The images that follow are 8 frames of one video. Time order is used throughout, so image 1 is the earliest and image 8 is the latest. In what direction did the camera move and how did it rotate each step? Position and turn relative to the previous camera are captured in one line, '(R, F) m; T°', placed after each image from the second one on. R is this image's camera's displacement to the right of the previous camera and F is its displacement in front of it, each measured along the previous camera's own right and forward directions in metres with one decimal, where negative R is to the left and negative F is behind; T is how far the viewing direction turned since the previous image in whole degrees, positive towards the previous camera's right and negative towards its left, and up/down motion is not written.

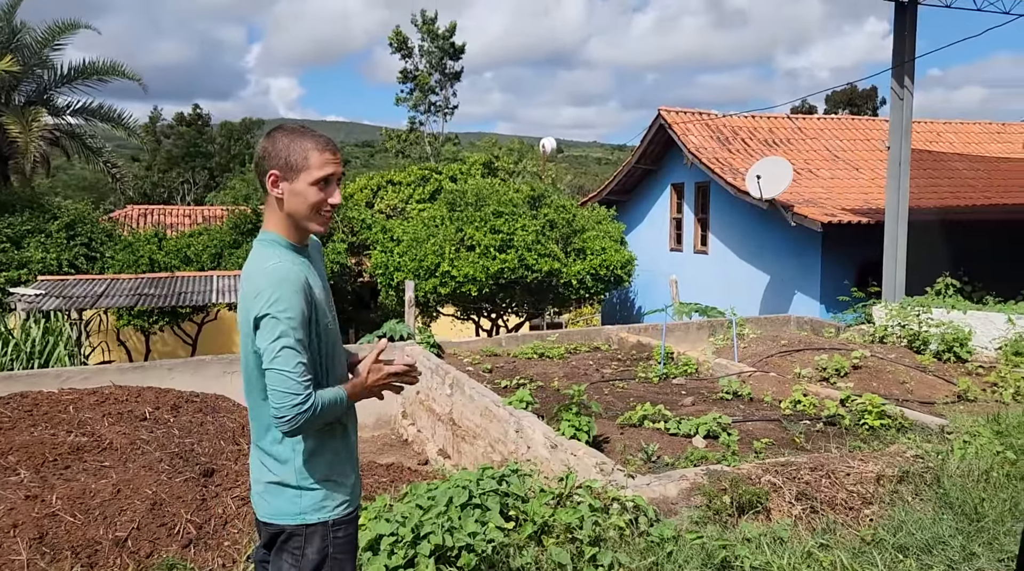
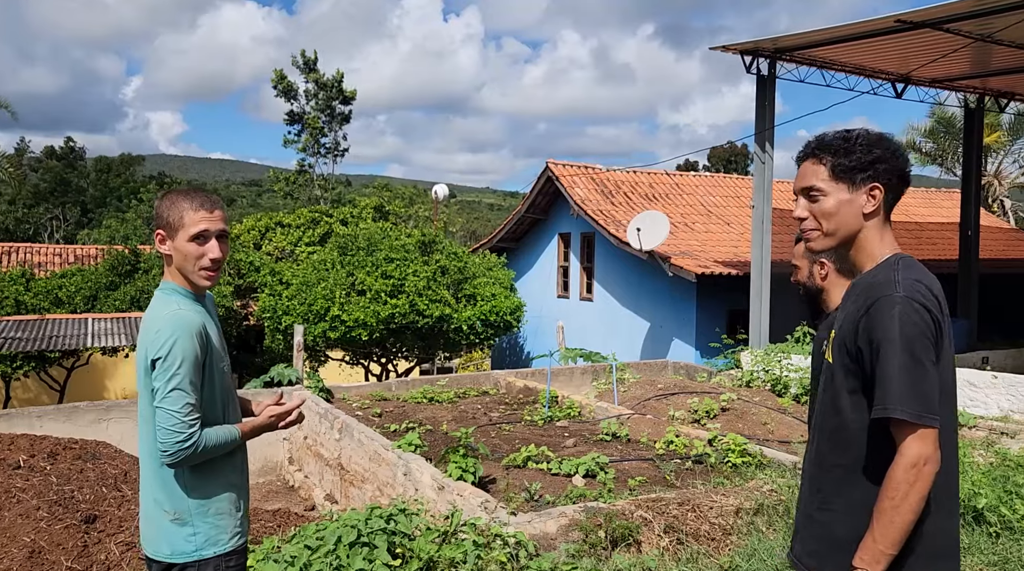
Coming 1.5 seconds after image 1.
(0.0, -0.3) m; +7°
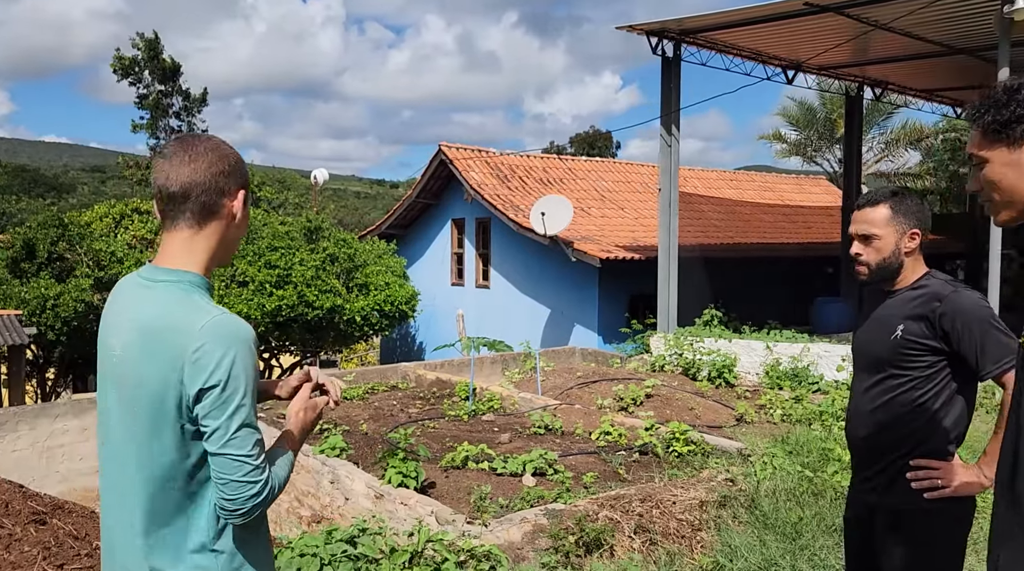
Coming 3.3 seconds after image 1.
(-0.5, +0.5) m; +9°
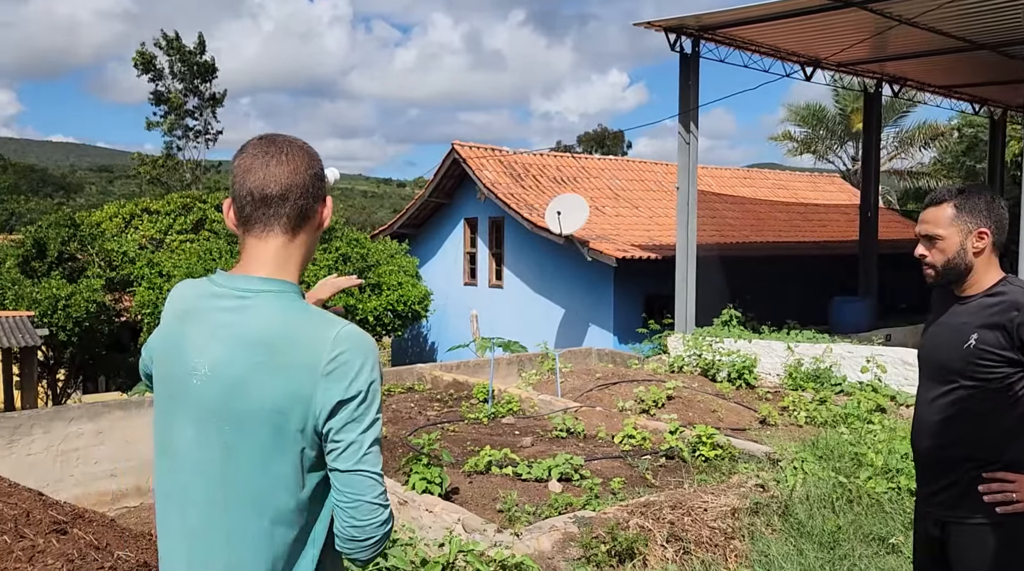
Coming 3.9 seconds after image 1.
(-0.1, +0.1) m; 0°
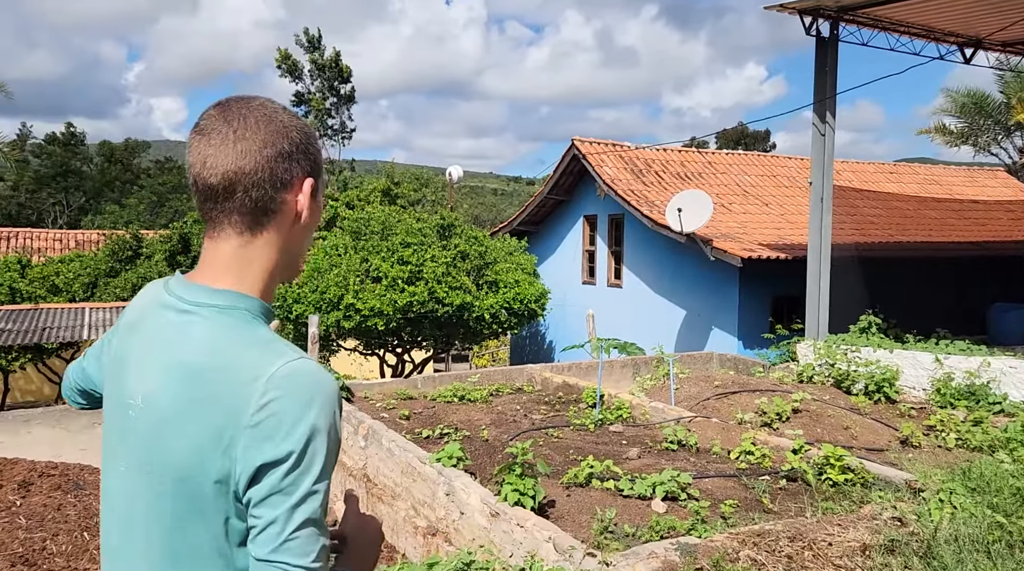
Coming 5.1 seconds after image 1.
(+0.1, +0.4) m; -9°
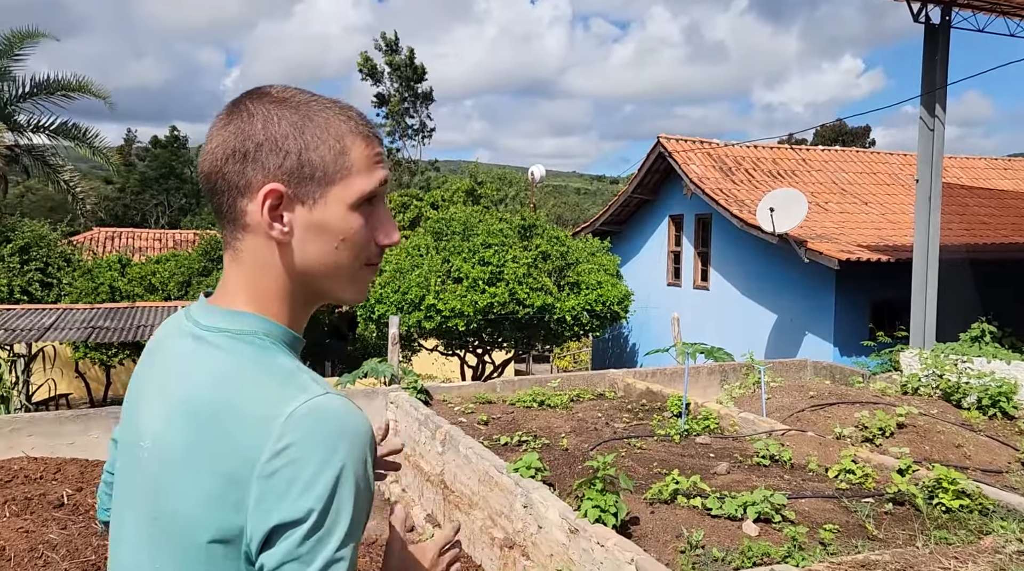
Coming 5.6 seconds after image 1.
(0.0, +0.2) m; -6°
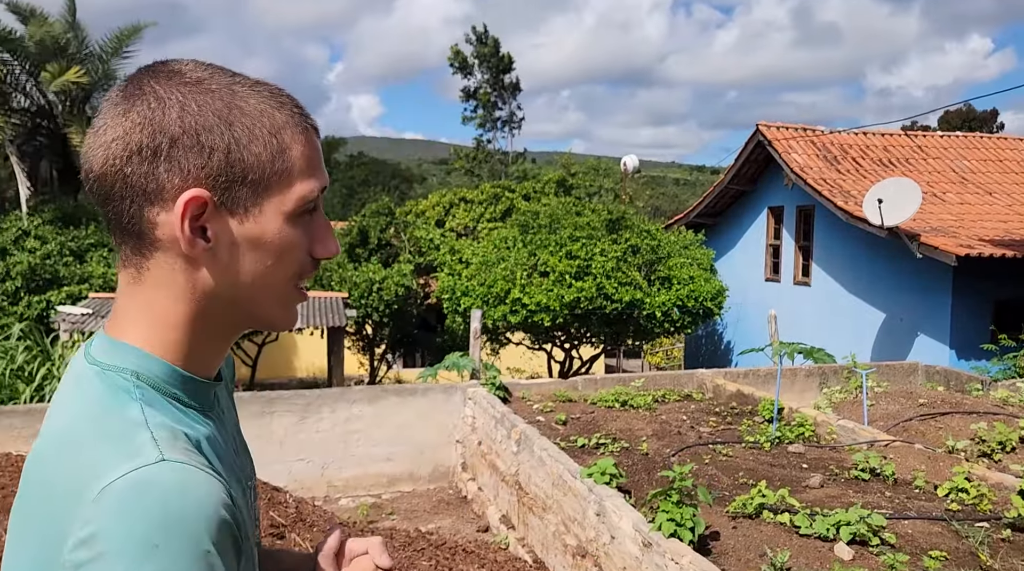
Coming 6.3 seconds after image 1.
(+0.1, +0.3) m; -7°
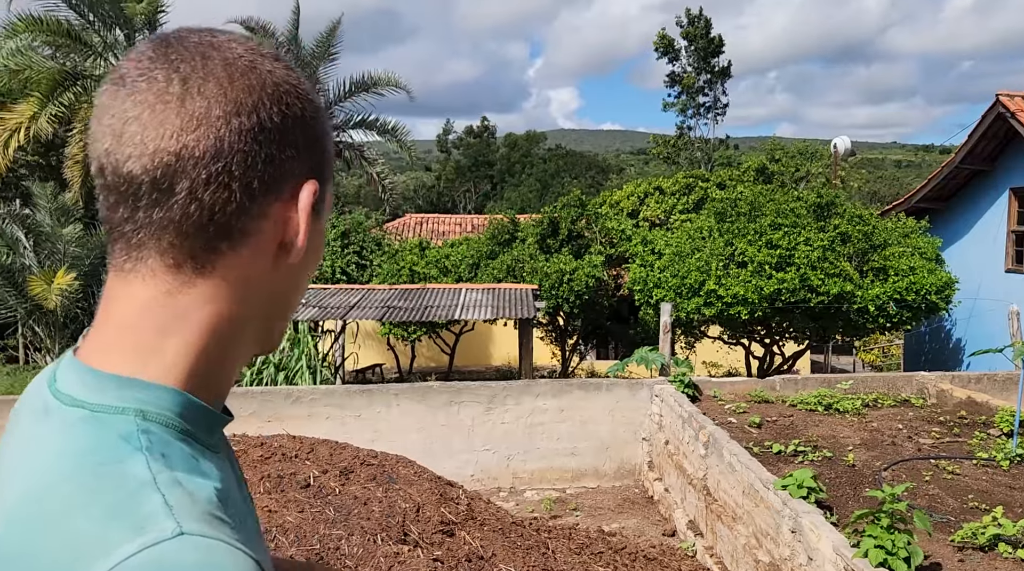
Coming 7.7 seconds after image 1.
(+0.1, +0.3) m; -14°
